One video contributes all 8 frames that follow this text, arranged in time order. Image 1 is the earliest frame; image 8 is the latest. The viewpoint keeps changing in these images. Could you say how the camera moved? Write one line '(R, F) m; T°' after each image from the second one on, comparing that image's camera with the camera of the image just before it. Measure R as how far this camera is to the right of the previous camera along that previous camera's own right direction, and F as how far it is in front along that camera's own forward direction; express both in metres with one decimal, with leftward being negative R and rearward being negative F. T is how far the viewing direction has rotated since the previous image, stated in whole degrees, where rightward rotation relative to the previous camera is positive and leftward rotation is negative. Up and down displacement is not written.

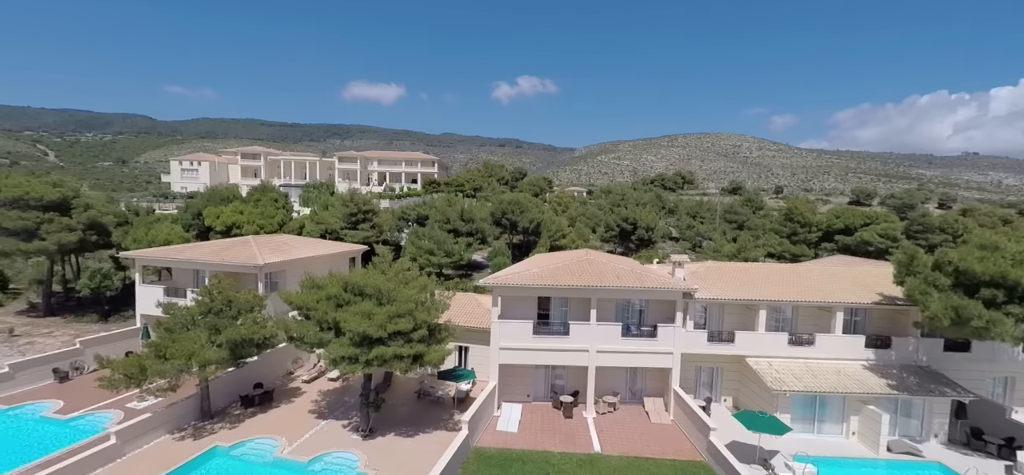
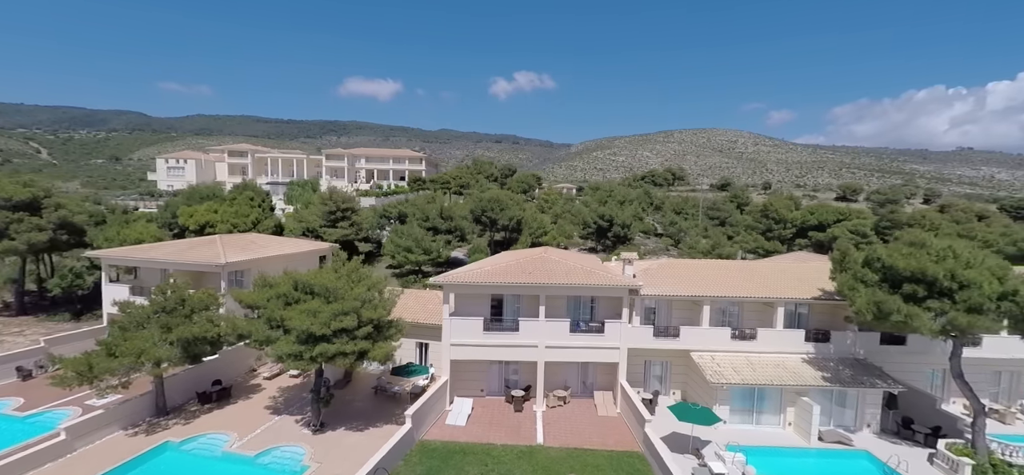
(+2.1, -0.6) m; +1°
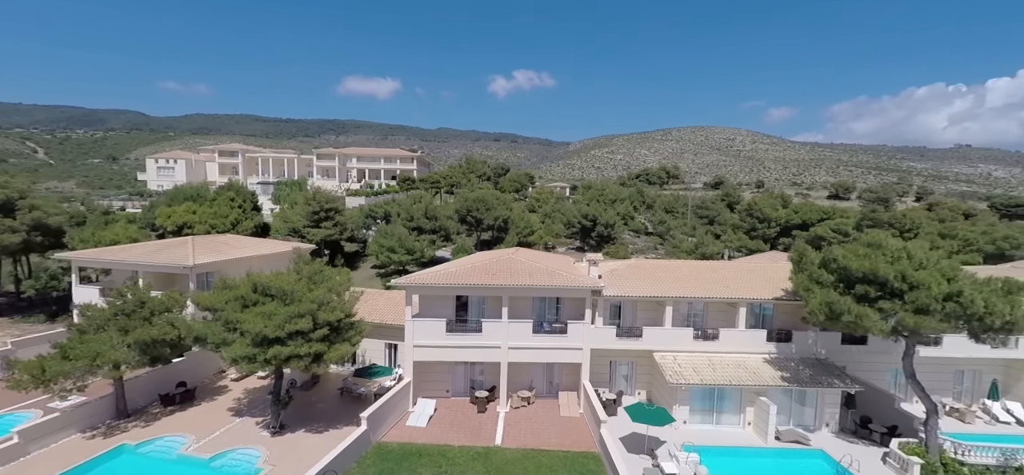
(+1.6, 0.0) m; 0°
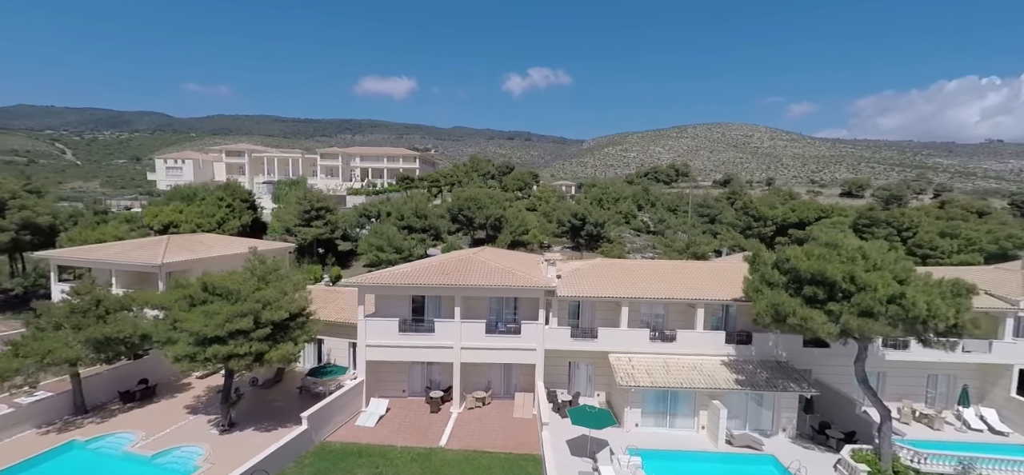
(+2.7, +0.2) m; -2°
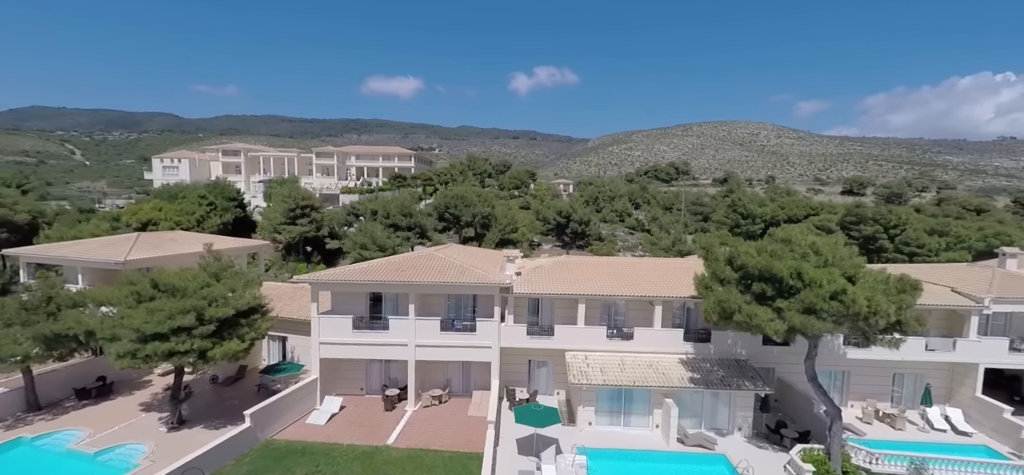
(+2.2, +0.3) m; -1°
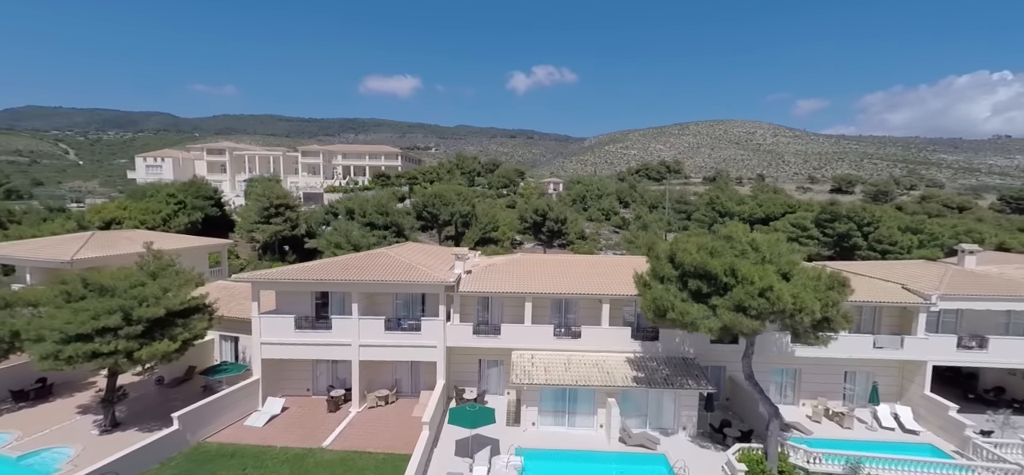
(+2.3, +0.3) m; 0°
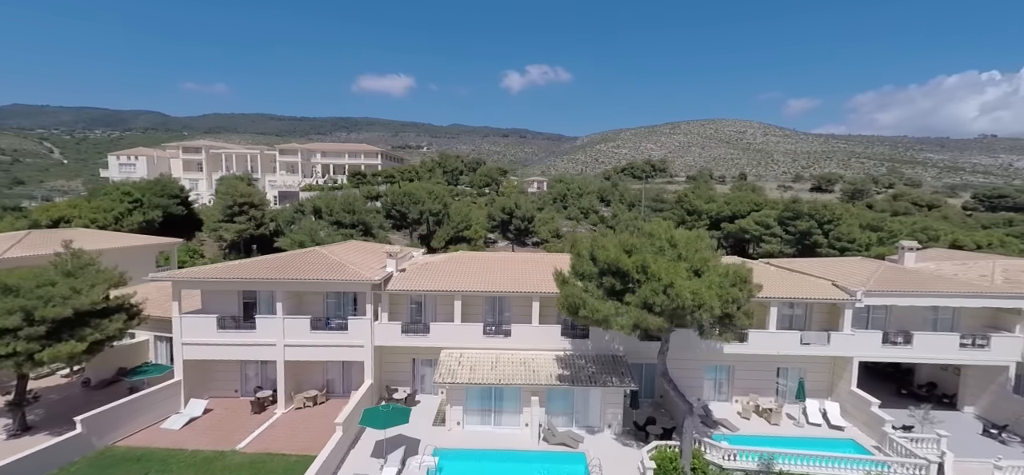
(+2.8, +0.2) m; +1°
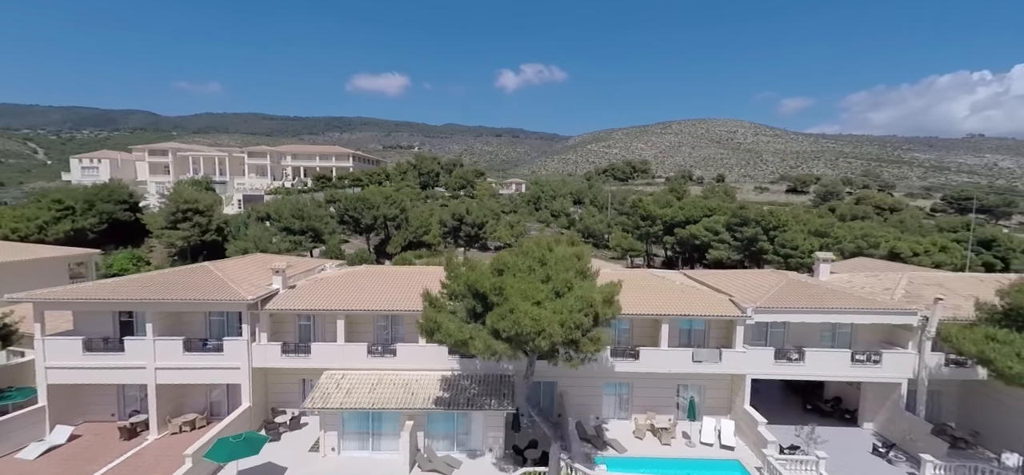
(+4.5, +0.6) m; +1°
